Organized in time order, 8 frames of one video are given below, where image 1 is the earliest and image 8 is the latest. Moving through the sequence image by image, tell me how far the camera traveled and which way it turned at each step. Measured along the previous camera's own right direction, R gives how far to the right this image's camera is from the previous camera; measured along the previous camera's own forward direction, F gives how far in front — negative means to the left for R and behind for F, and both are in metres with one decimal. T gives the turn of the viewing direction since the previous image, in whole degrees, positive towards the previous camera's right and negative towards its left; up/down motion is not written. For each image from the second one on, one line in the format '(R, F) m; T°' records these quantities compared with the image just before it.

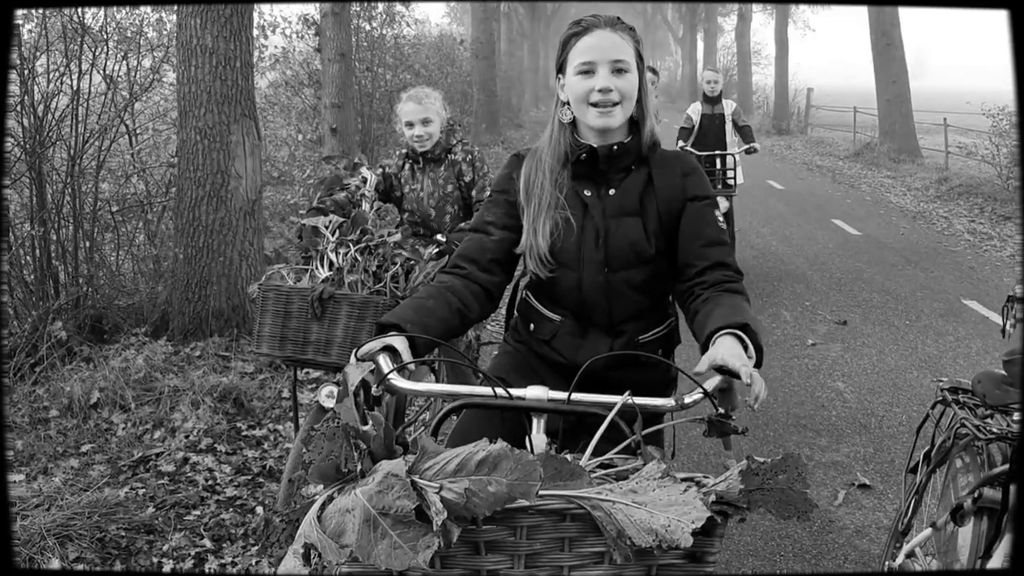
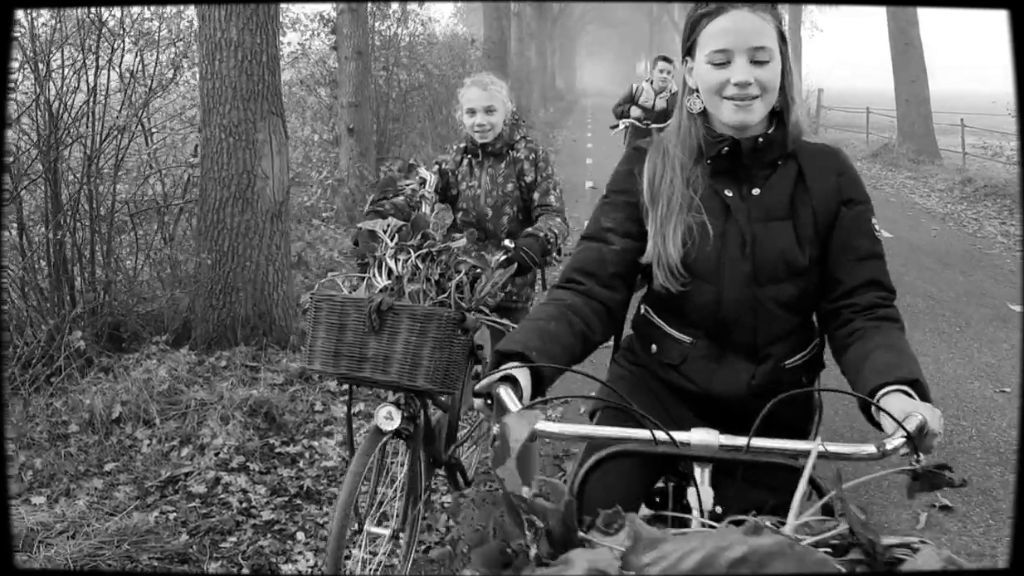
(-0.3, +0.3) m; 0°
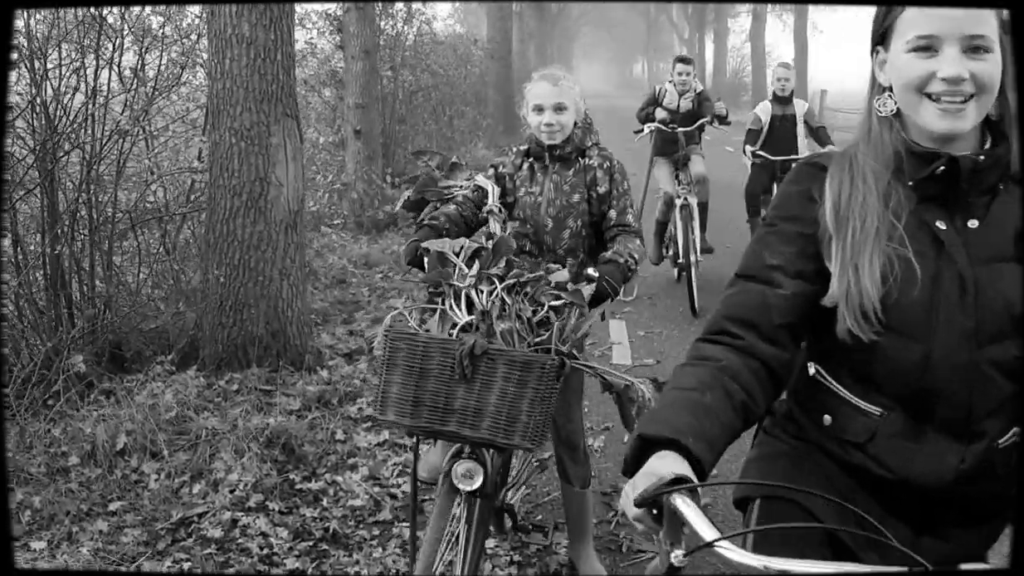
(-0.3, +0.5) m; 0°
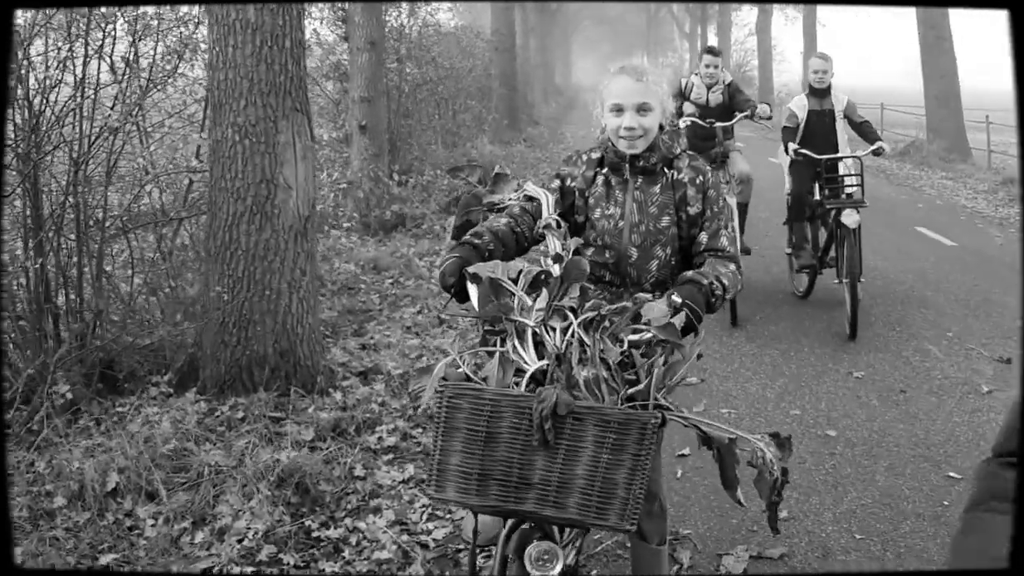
(-0.2, +0.6) m; 0°
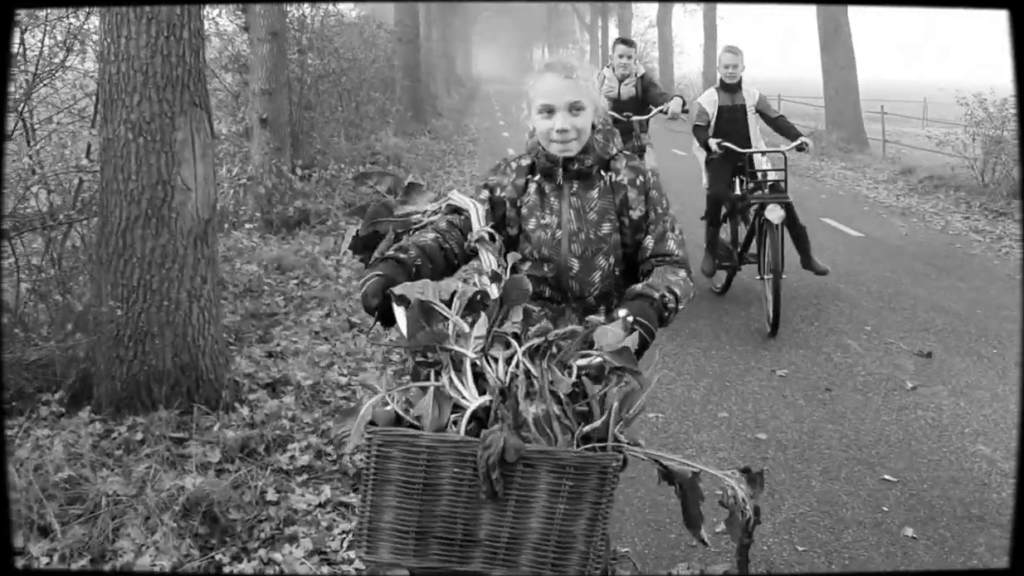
(-0.1, +0.3) m; +6°
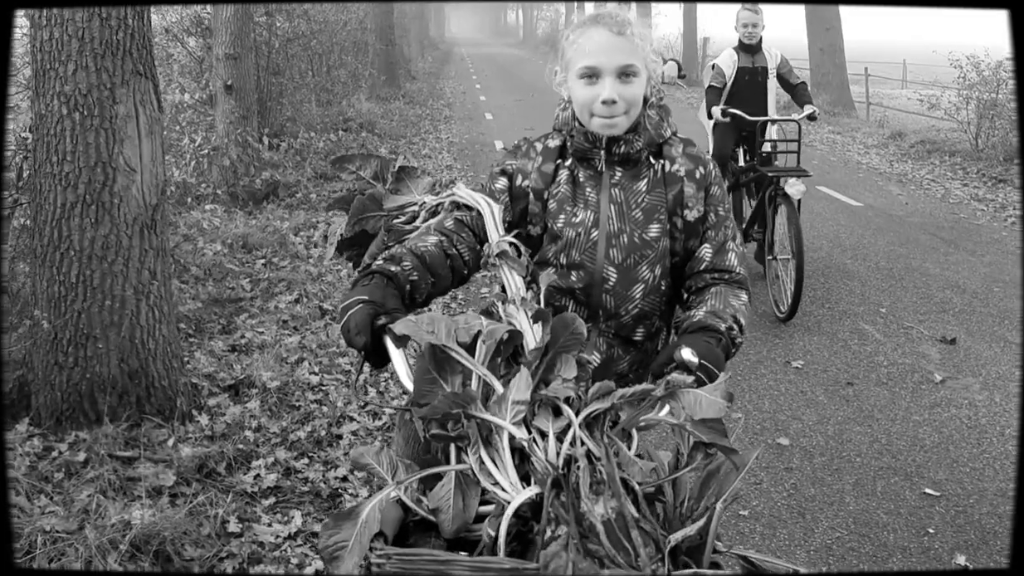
(-0.1, +0.6) m; +1°
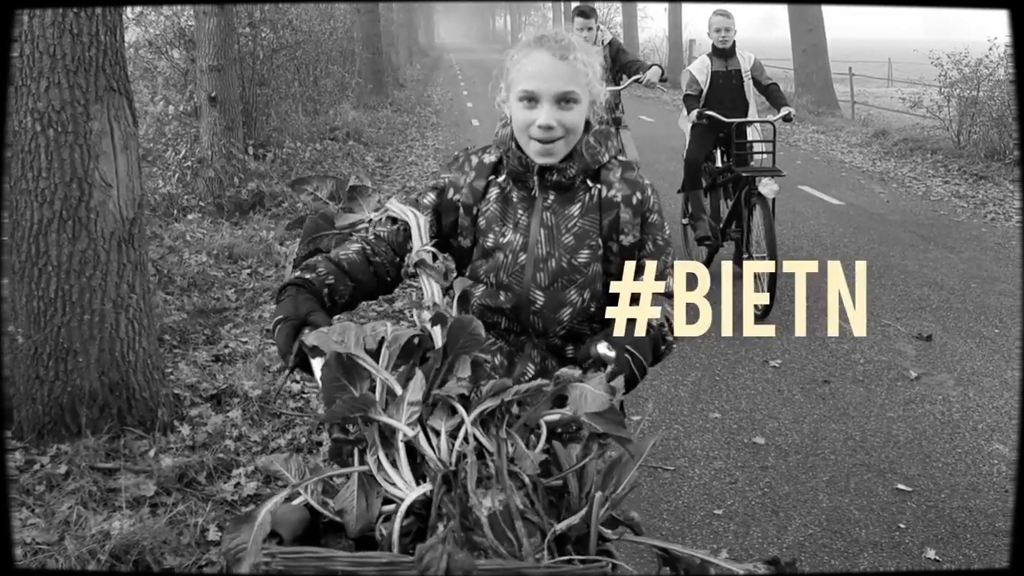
(+0.1, -0.1) m; 0°
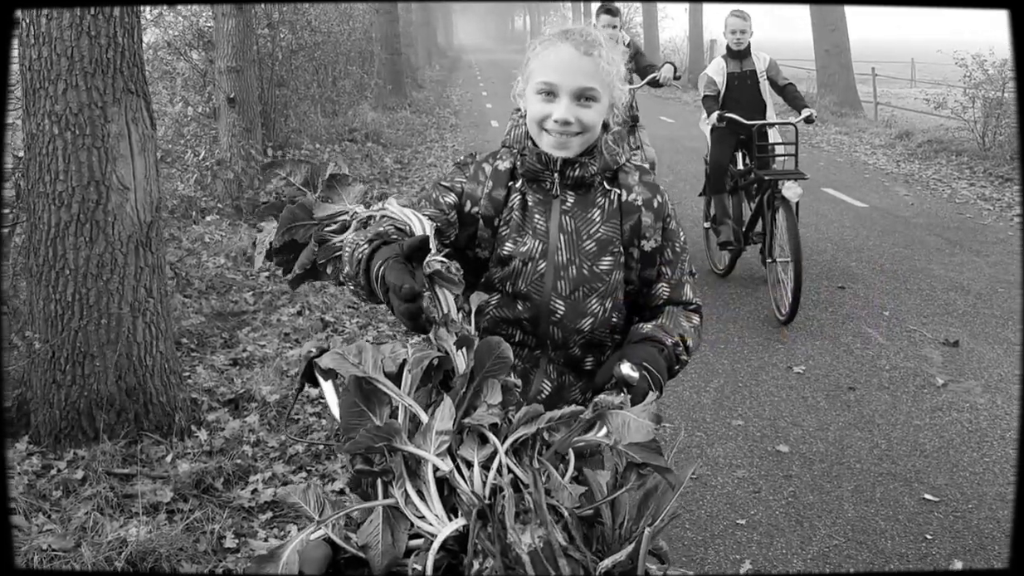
(0.0, +0.1) m; -1°
